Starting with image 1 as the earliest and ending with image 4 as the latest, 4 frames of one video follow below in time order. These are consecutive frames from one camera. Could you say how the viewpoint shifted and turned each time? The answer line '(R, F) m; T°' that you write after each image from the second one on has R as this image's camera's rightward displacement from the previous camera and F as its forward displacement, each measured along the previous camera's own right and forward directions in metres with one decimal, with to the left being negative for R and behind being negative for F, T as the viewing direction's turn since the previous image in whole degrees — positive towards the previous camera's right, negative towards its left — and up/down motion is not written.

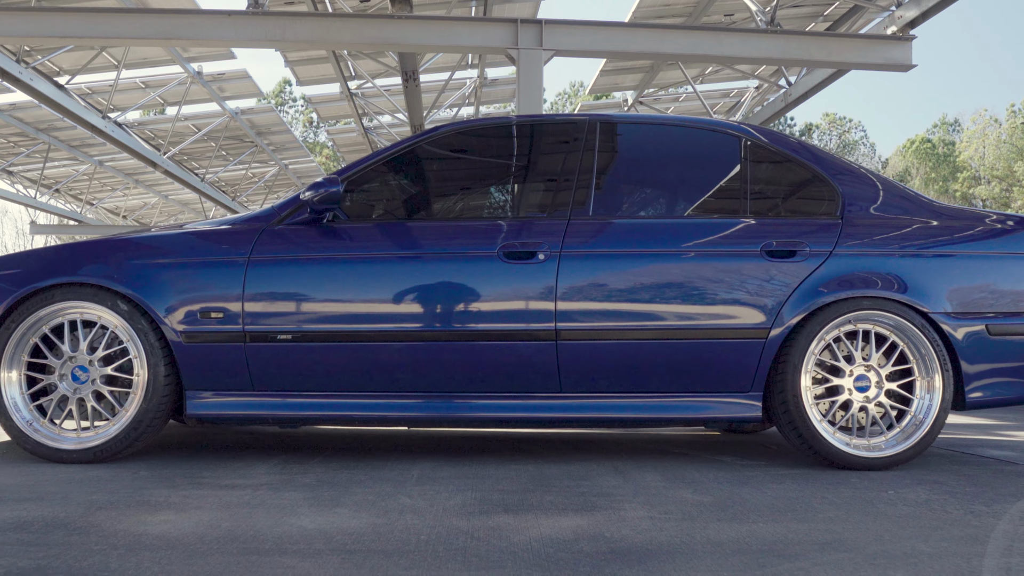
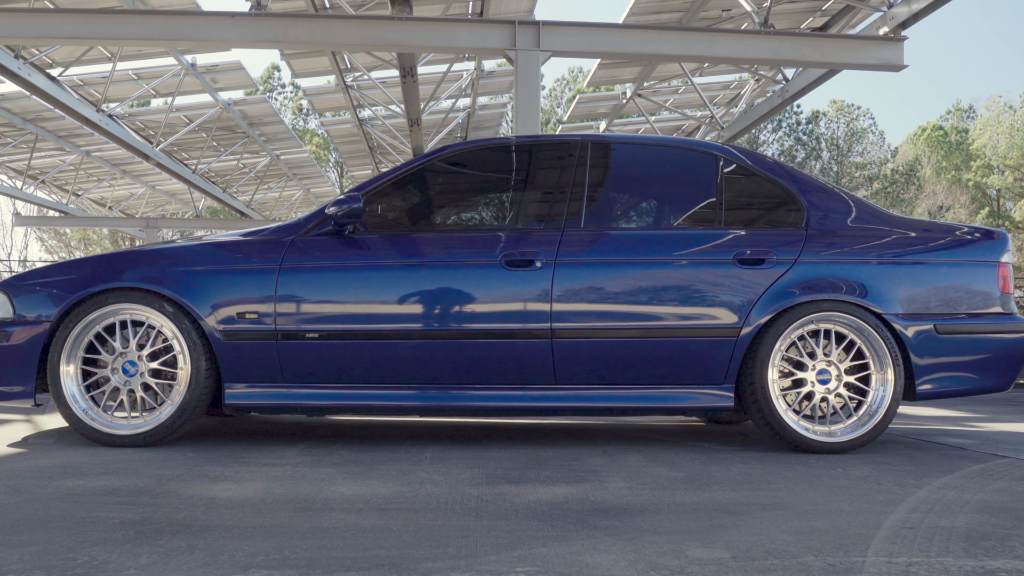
(0.0, -0.4) m; 0°
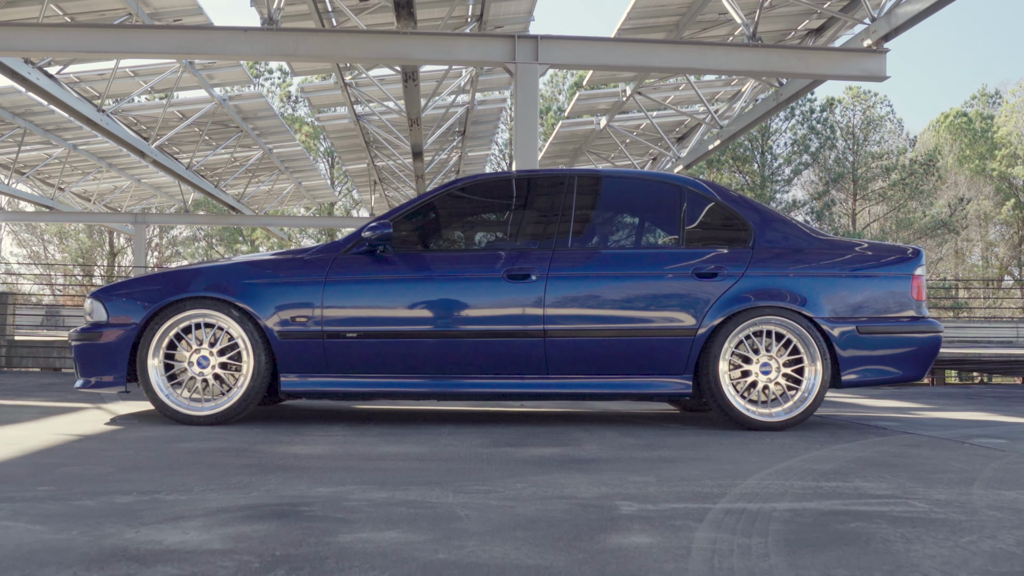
(0.0, -0.9) m; 0°
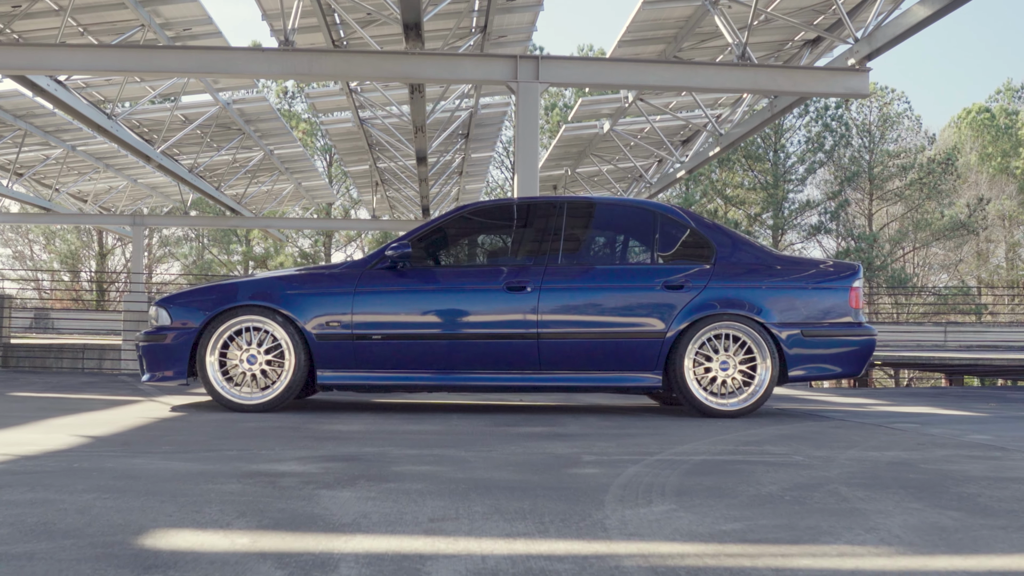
(0.0, -0.9) m; 0°
